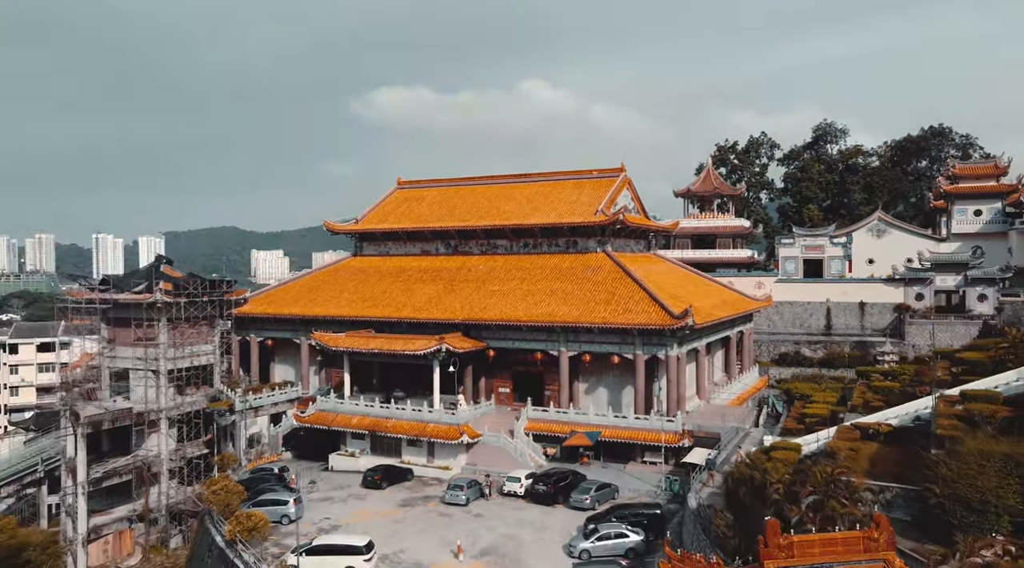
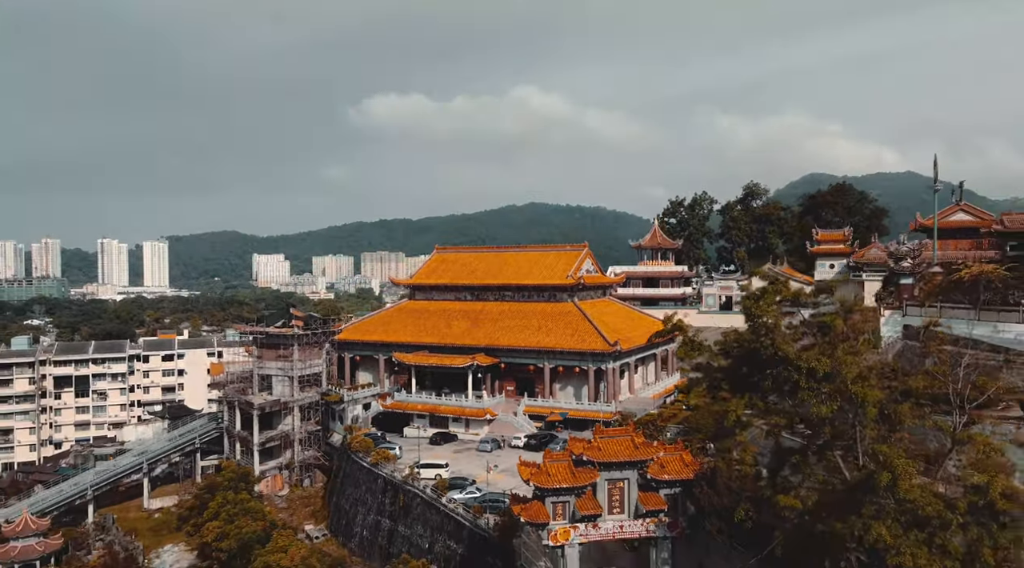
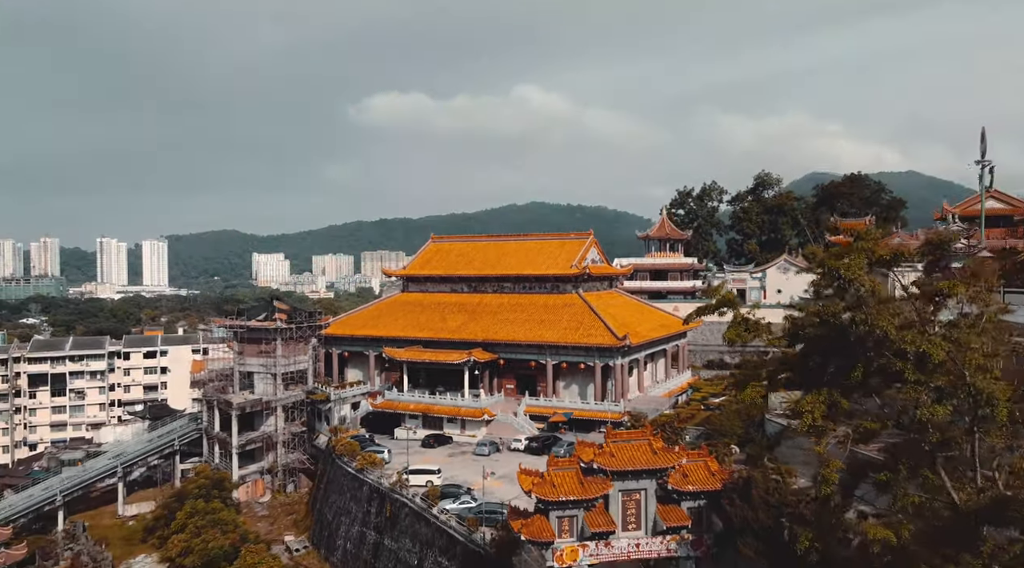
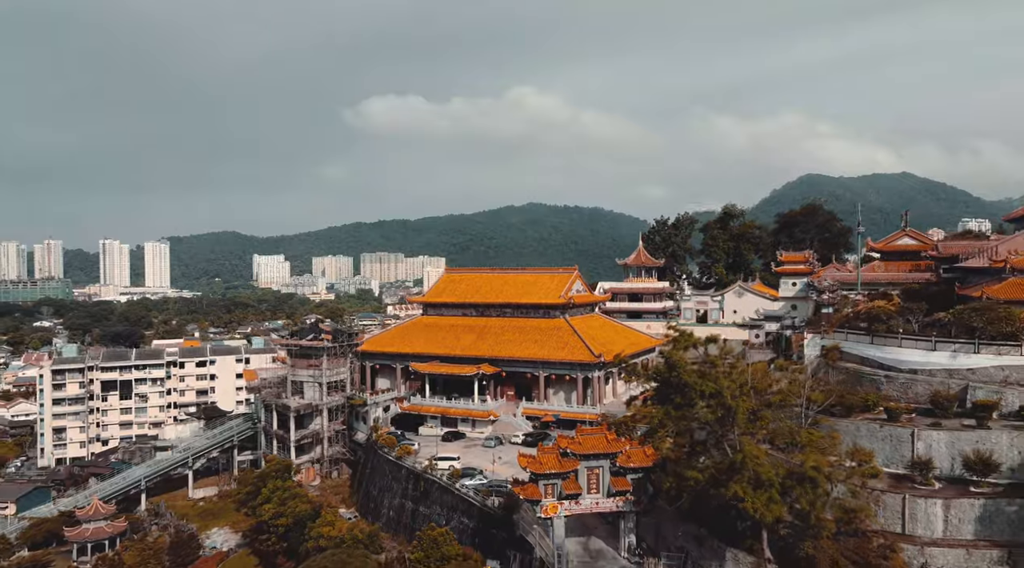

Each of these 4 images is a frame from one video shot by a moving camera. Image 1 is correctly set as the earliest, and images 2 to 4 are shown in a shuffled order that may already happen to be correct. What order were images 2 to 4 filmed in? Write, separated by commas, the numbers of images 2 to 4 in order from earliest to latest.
3, 2, 4
